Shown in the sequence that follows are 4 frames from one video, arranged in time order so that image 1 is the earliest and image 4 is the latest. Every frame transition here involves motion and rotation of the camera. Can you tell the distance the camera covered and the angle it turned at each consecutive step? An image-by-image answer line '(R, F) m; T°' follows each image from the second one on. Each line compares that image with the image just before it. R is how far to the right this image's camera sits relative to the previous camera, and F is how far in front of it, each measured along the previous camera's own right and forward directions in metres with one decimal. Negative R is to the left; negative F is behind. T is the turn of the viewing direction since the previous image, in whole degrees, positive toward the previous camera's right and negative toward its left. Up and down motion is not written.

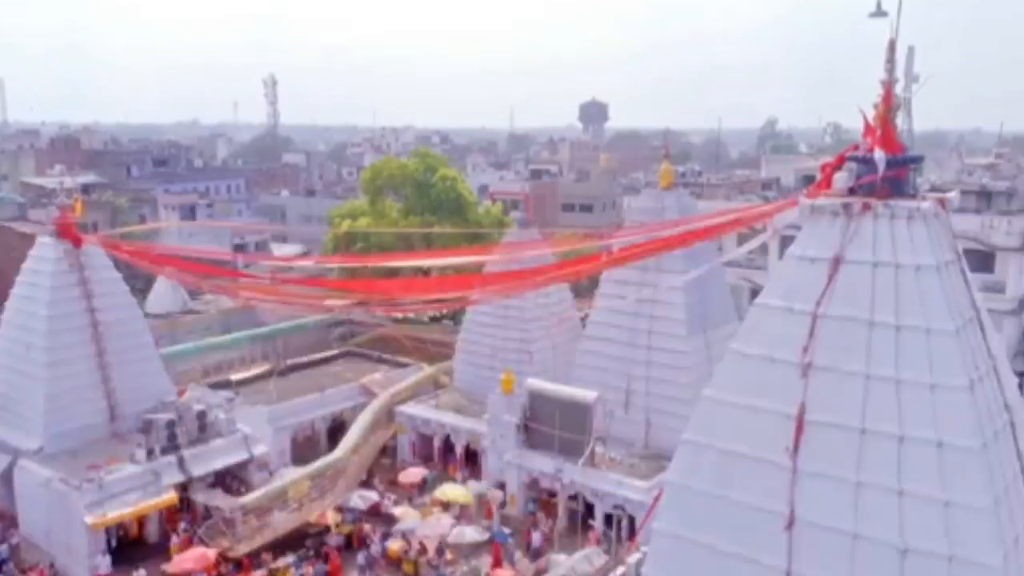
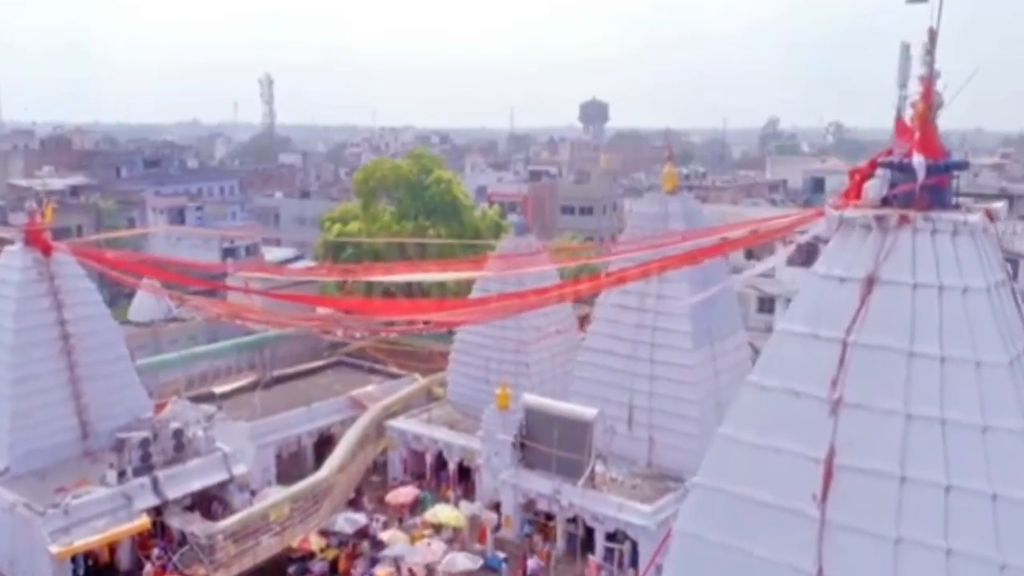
(+0.1, +0.8) m; 0°
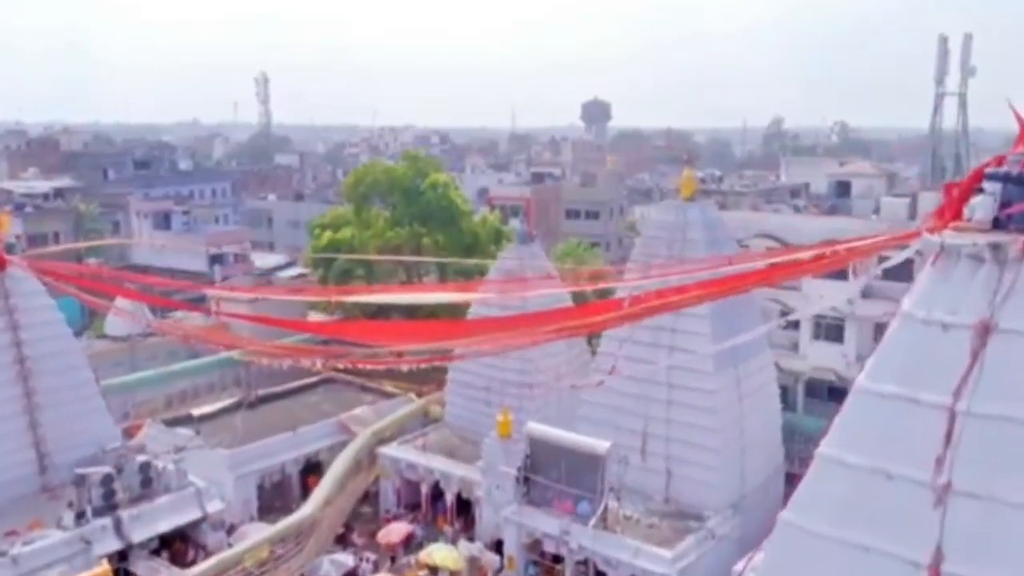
(0.0, +1.2) m; 0°
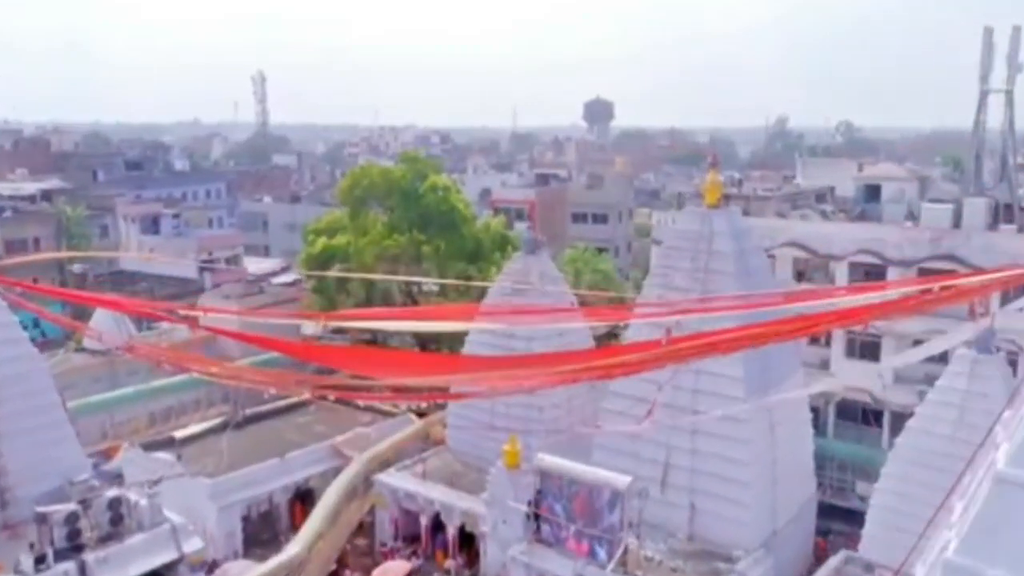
(-0.1, +1.1) m; 0°
